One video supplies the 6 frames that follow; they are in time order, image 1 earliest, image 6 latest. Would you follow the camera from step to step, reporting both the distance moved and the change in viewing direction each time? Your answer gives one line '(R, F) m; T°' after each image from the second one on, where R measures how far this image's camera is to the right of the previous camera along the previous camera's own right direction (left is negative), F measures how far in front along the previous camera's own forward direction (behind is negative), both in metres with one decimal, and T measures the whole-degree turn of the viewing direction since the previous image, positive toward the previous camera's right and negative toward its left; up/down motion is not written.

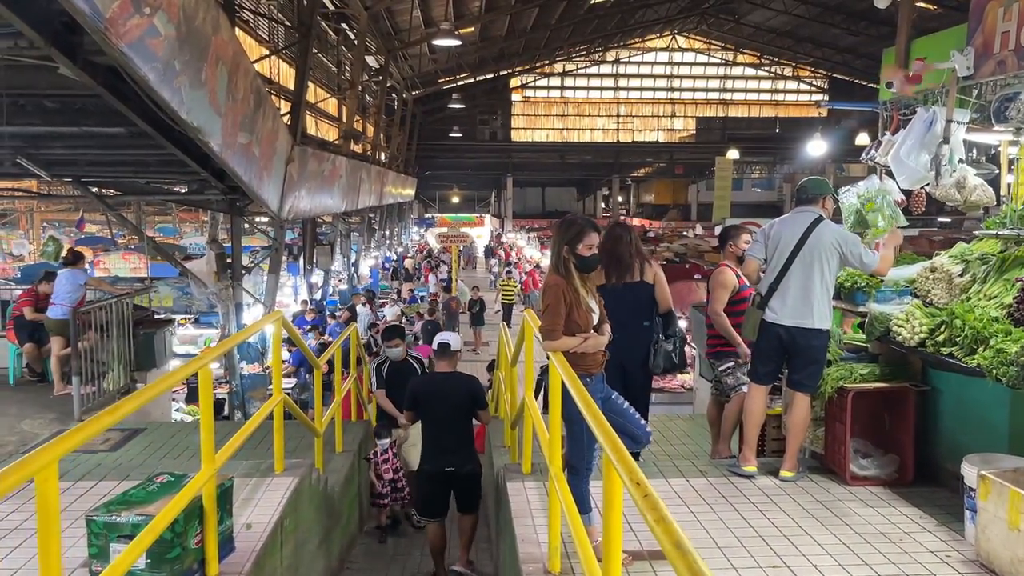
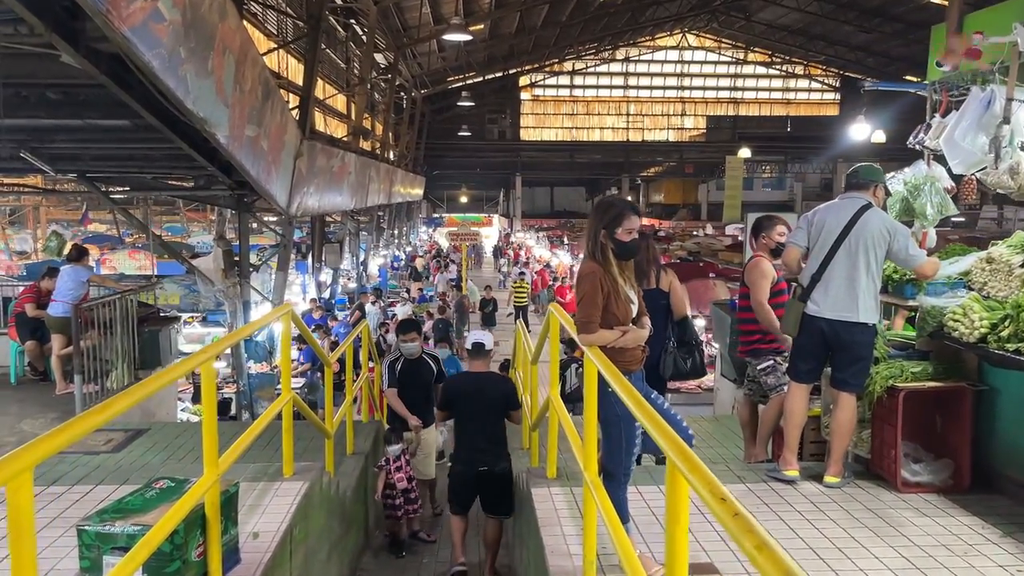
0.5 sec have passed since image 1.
(-0.1, +0.2) m; 0°
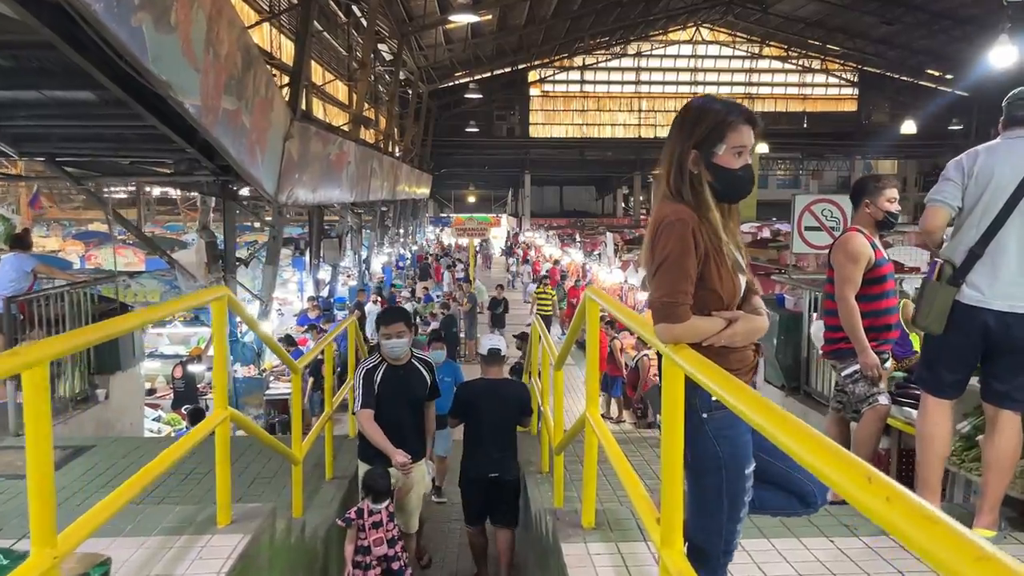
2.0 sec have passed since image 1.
(0.0, +0.7) m; -1°
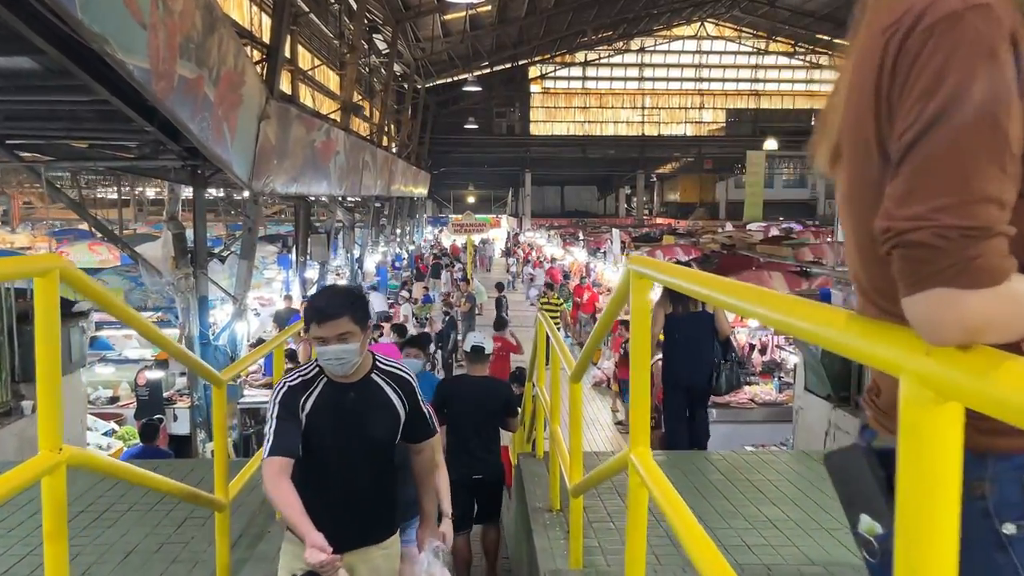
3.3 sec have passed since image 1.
(0.0, +0.7) m; 0°
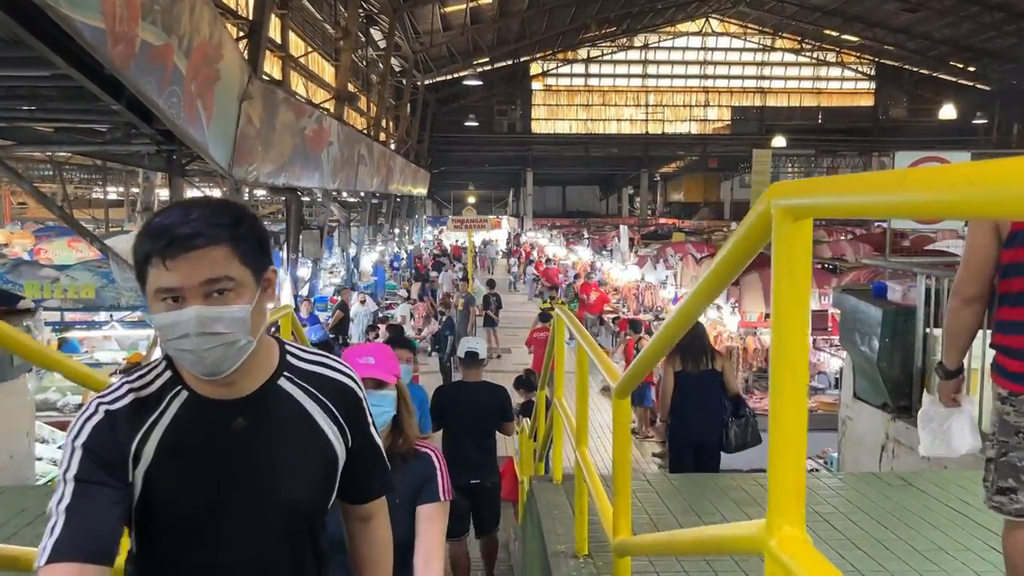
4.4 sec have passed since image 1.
(0.0, +0.5) m; 0°
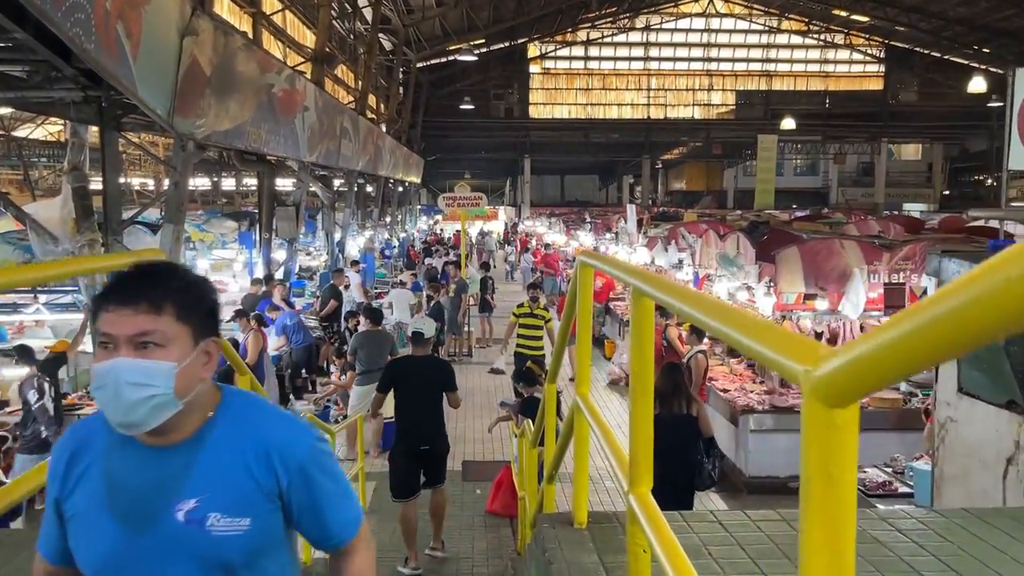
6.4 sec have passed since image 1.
(0.0, +0.9) m; 0°
